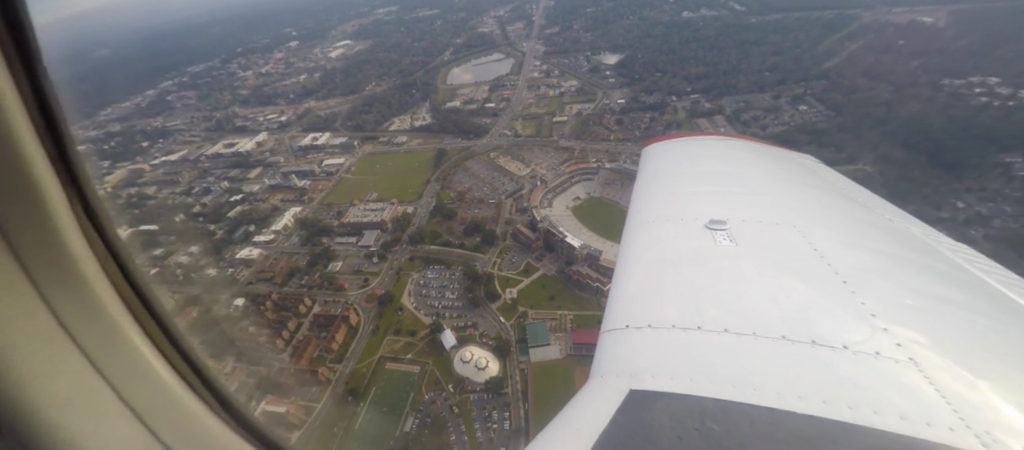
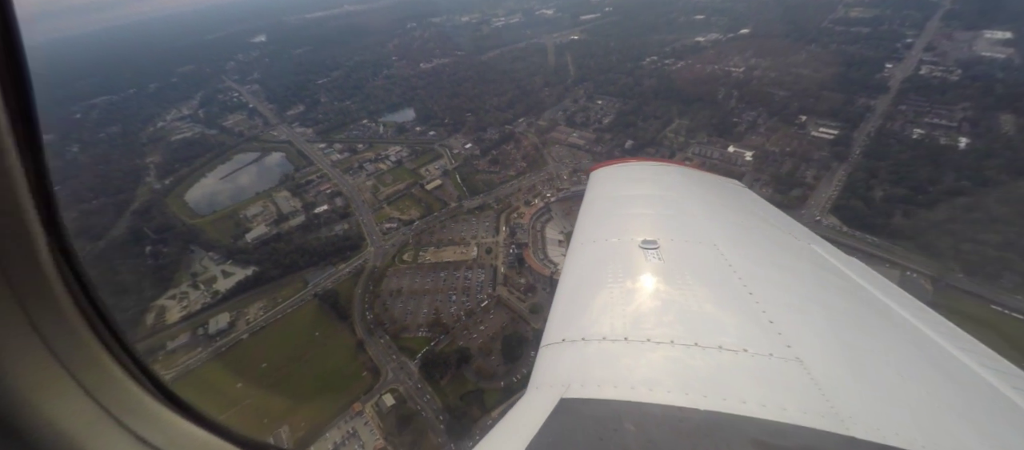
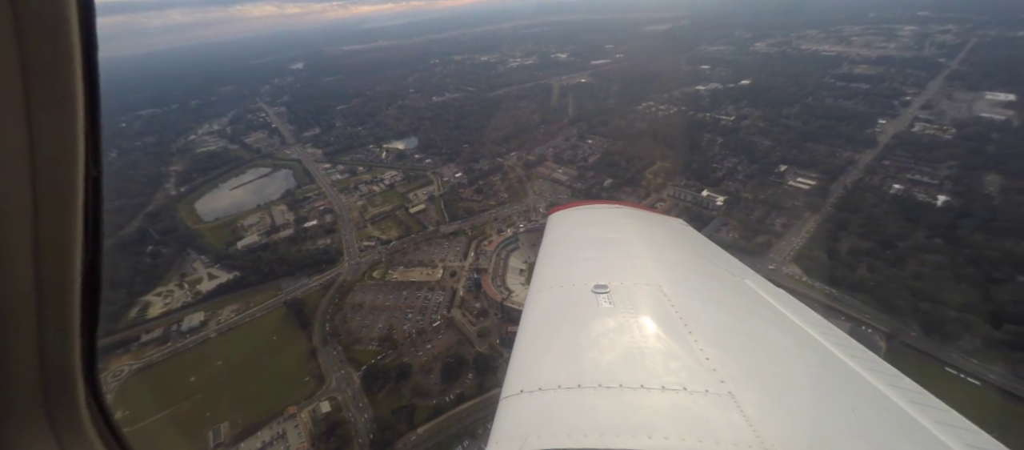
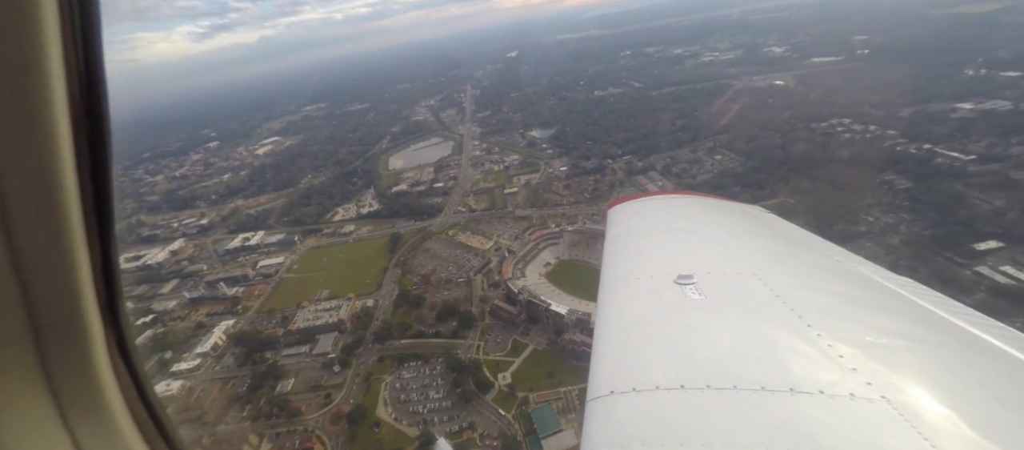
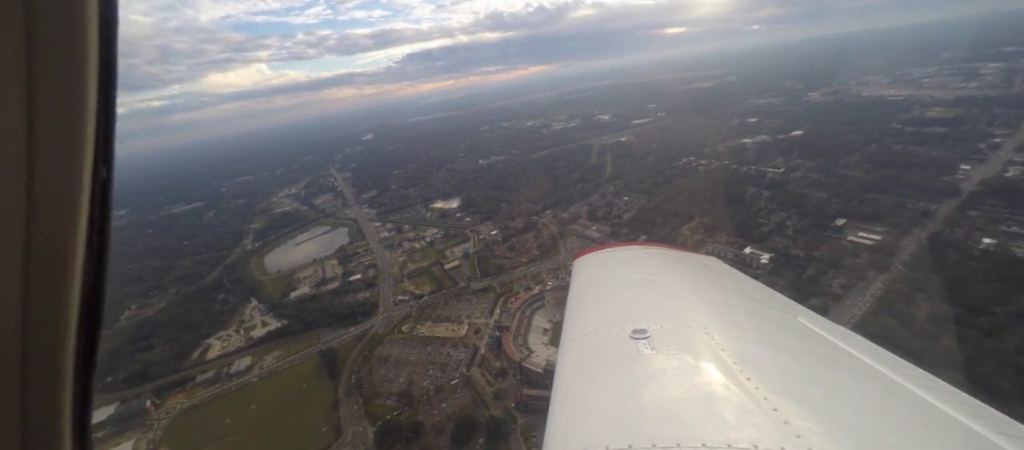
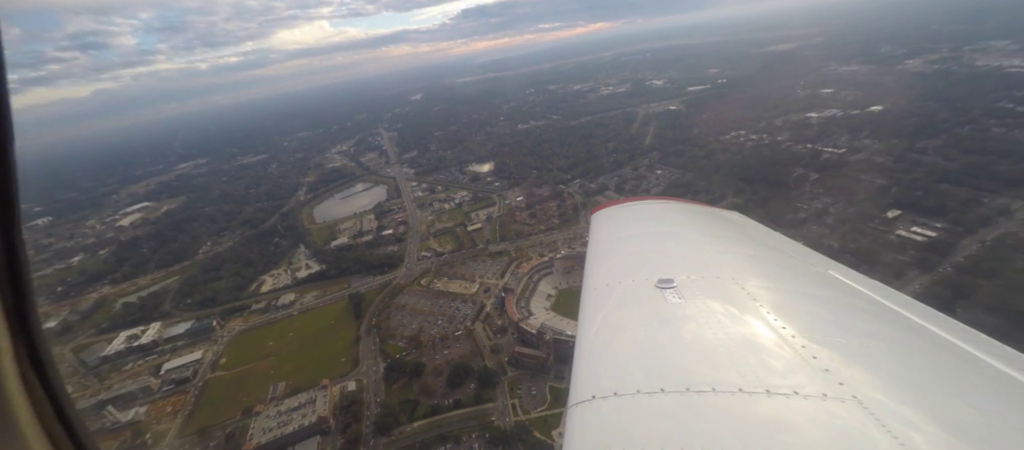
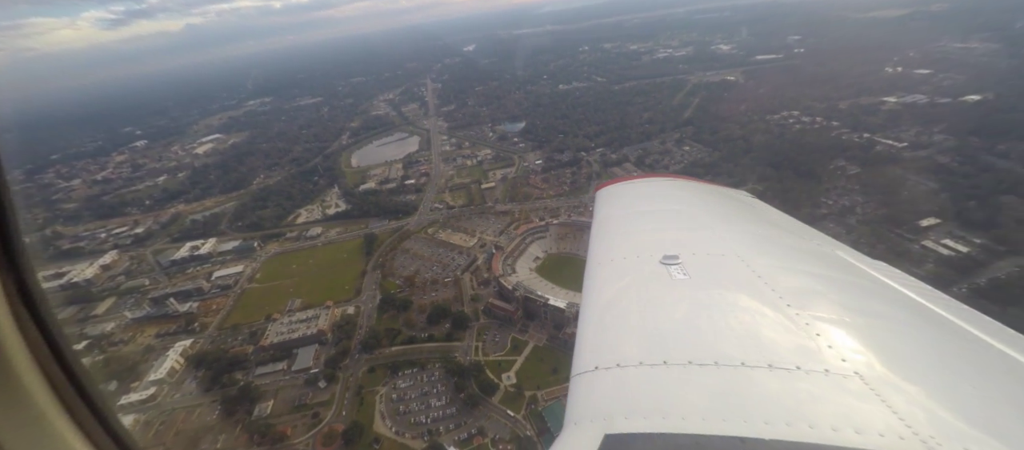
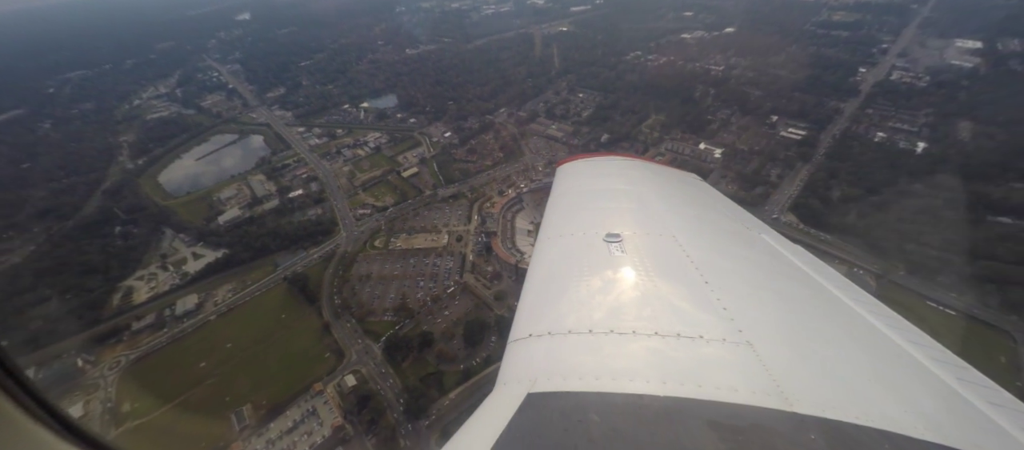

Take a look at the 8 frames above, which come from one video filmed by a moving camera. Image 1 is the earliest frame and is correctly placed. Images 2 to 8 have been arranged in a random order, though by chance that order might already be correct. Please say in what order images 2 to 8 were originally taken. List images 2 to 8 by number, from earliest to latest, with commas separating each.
4, 7, 6, 5, 3, 8, 2
